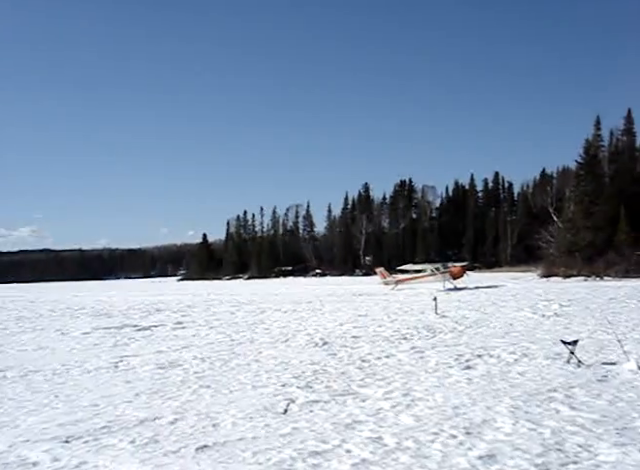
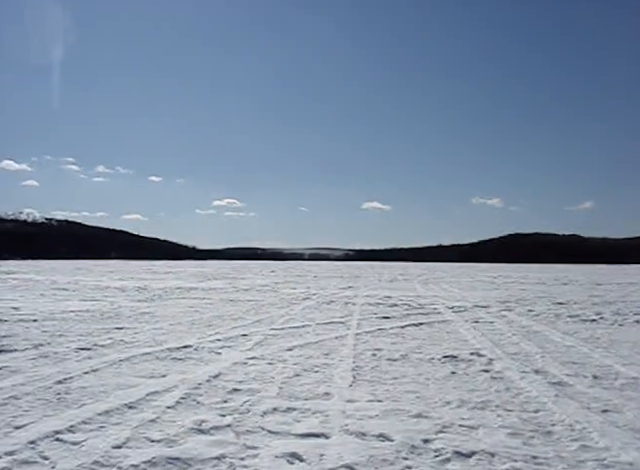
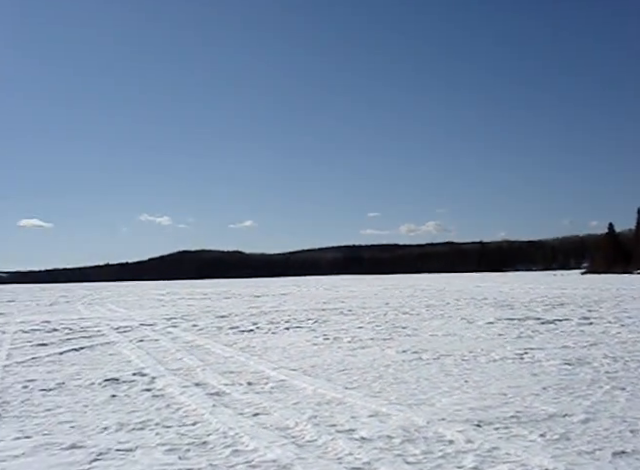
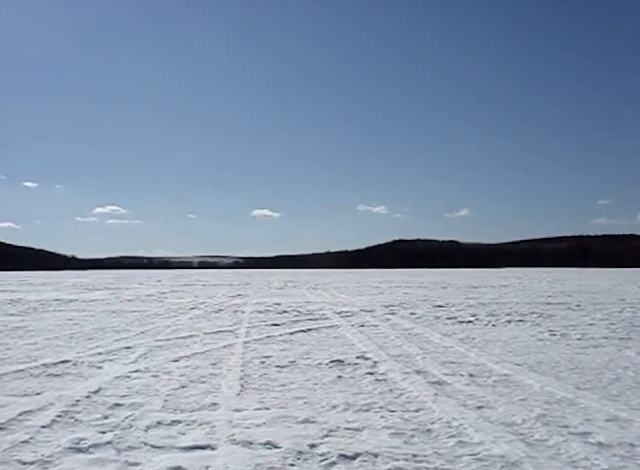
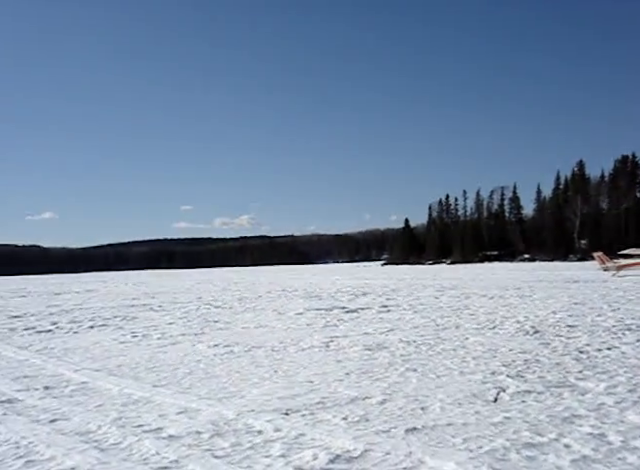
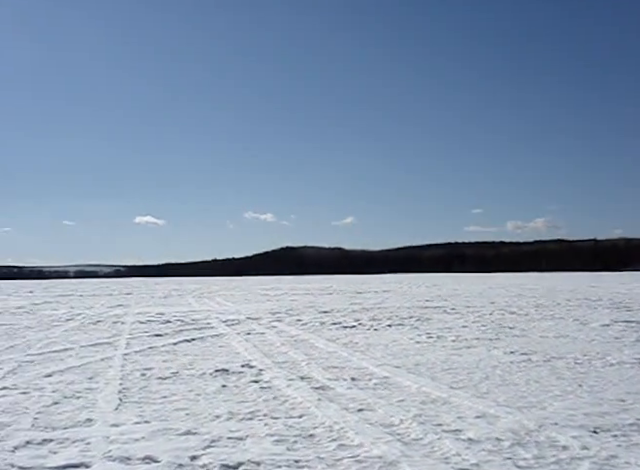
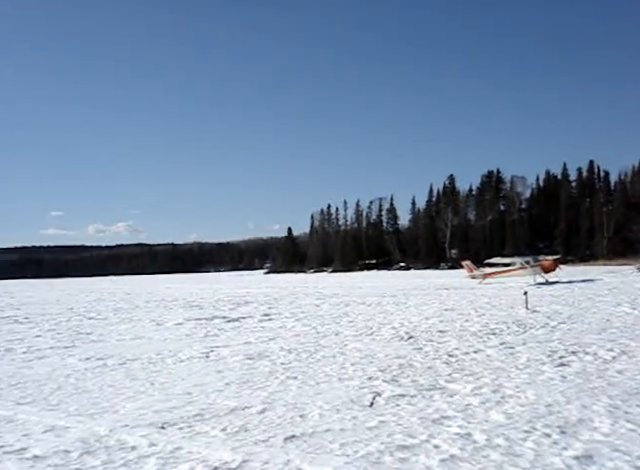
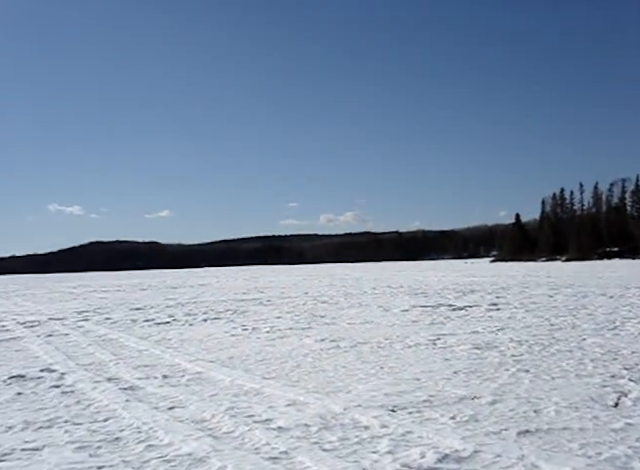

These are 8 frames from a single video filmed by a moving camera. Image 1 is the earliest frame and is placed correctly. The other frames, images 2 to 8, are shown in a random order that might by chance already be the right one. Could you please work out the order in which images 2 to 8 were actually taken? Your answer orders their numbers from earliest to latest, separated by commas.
7, 5, 8, 3, 6, 4, 2
